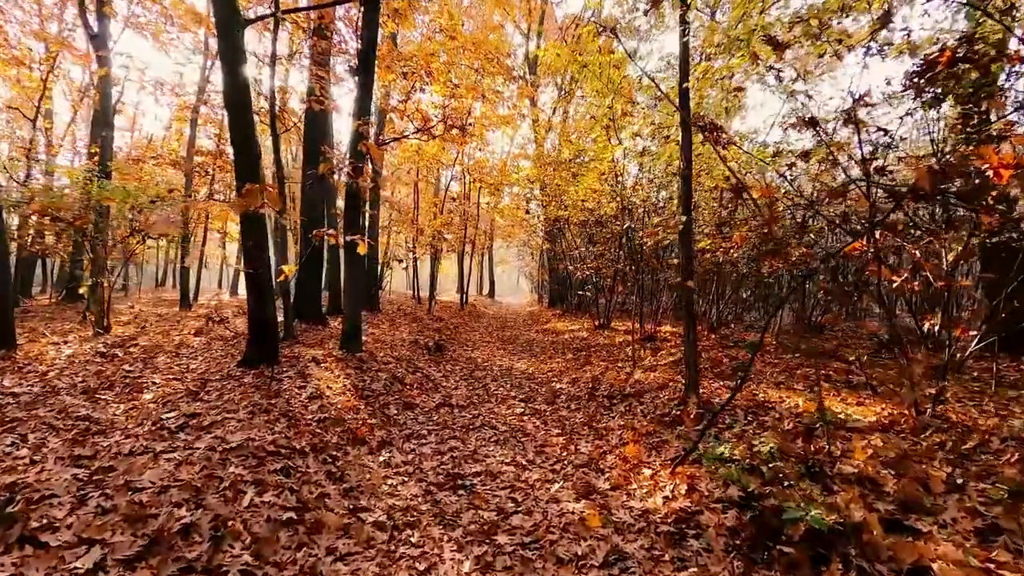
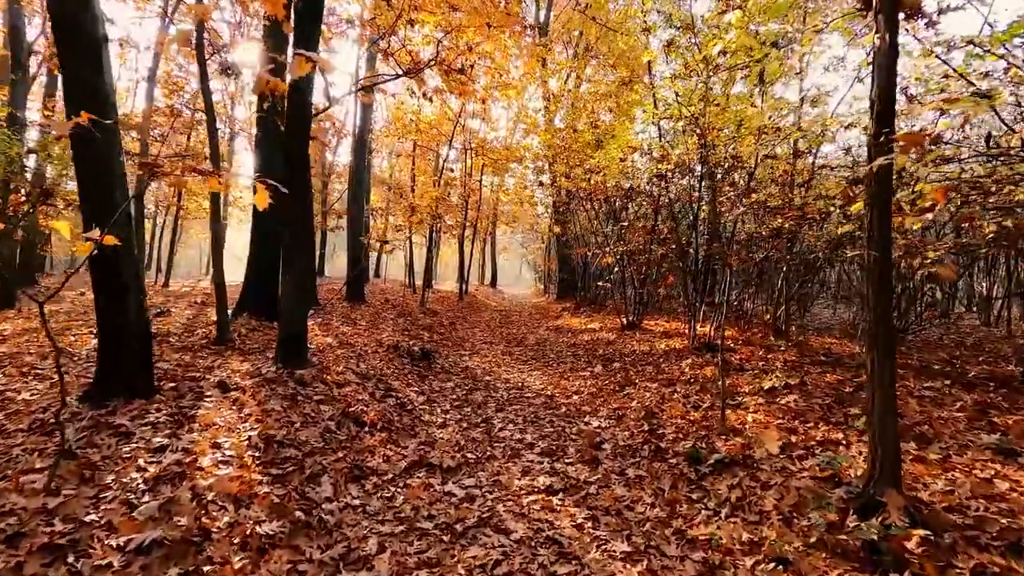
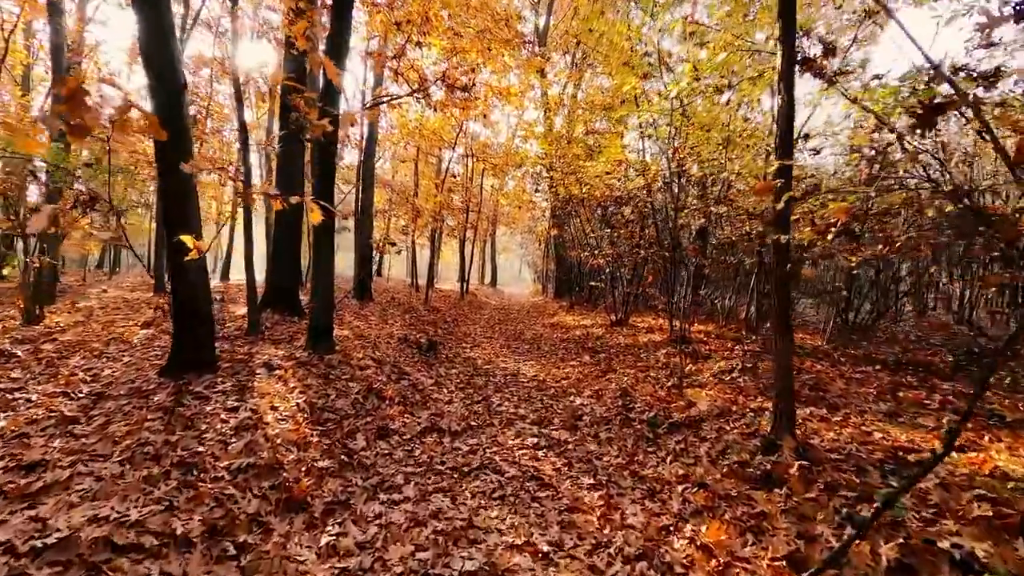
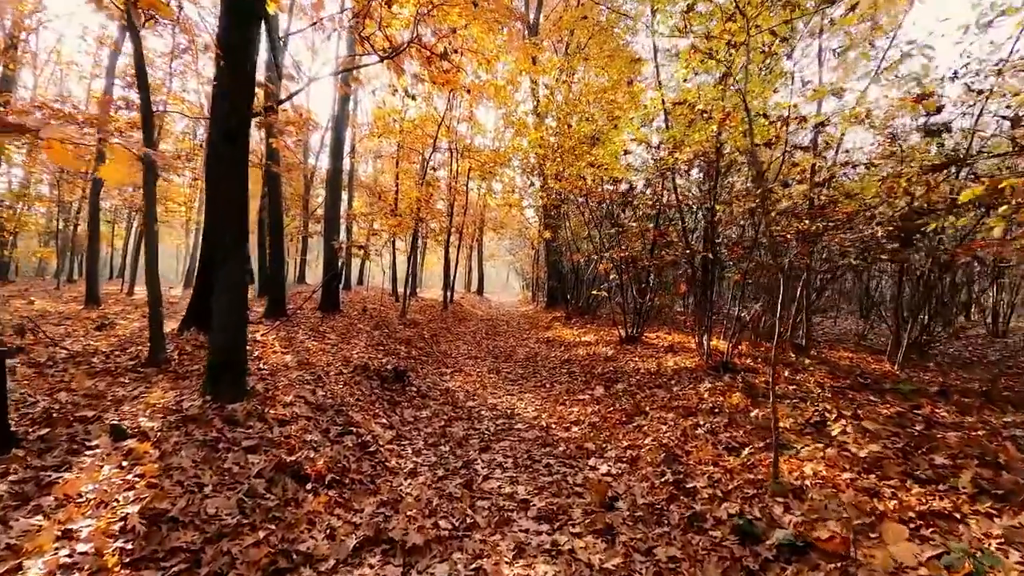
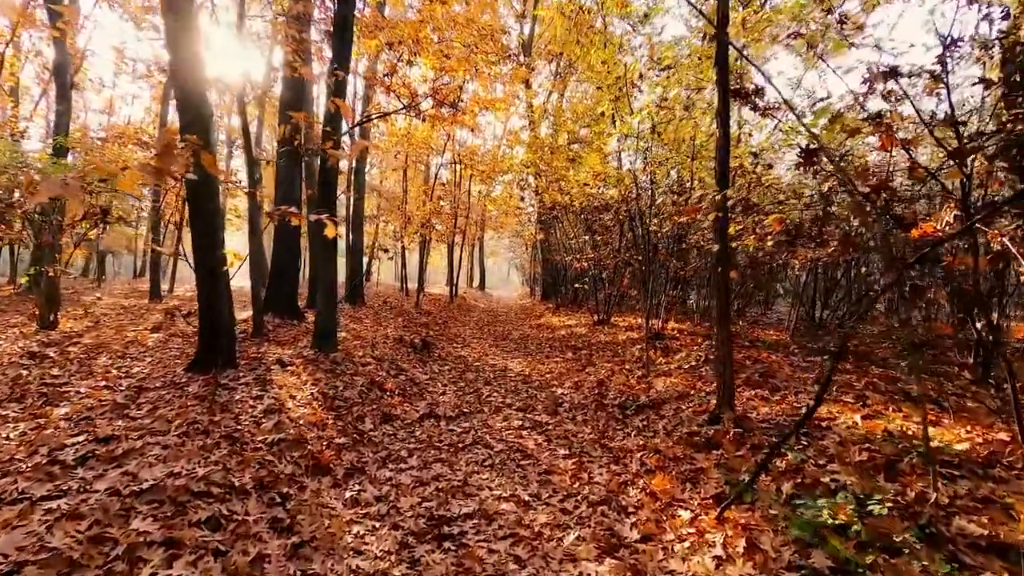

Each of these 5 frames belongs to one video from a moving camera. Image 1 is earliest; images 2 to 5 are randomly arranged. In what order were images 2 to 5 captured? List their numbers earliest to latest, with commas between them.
5, 3, 2, 4
